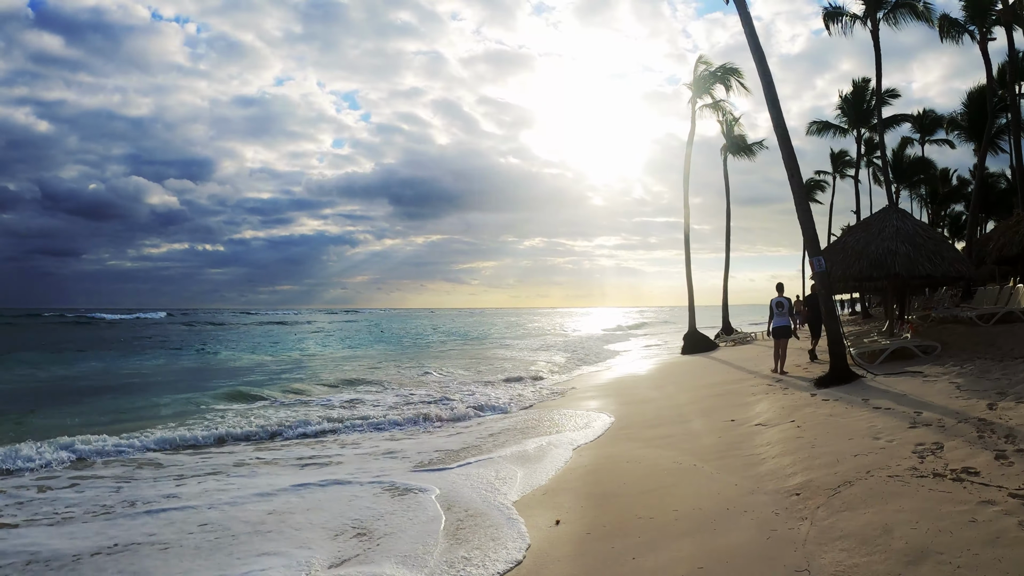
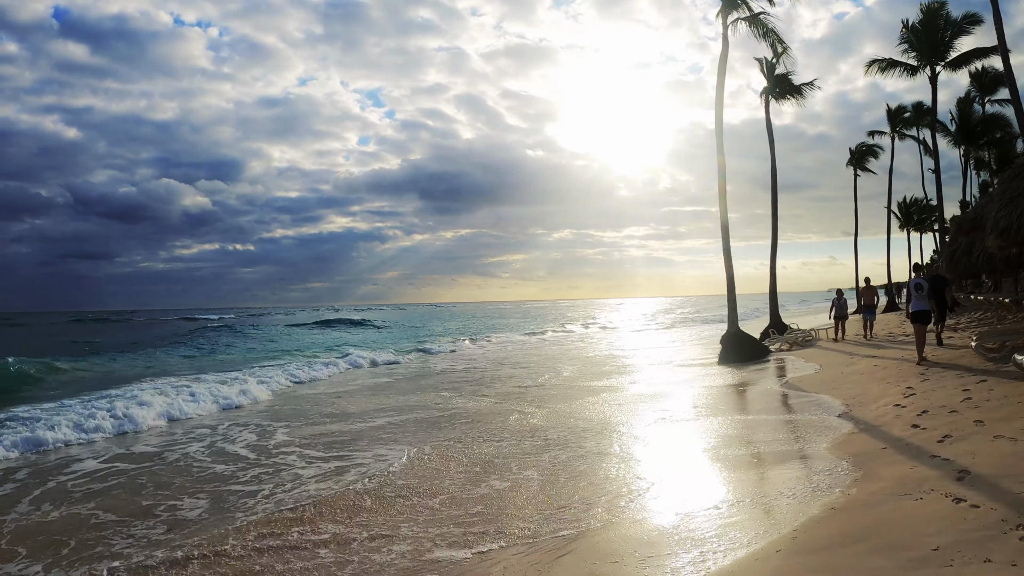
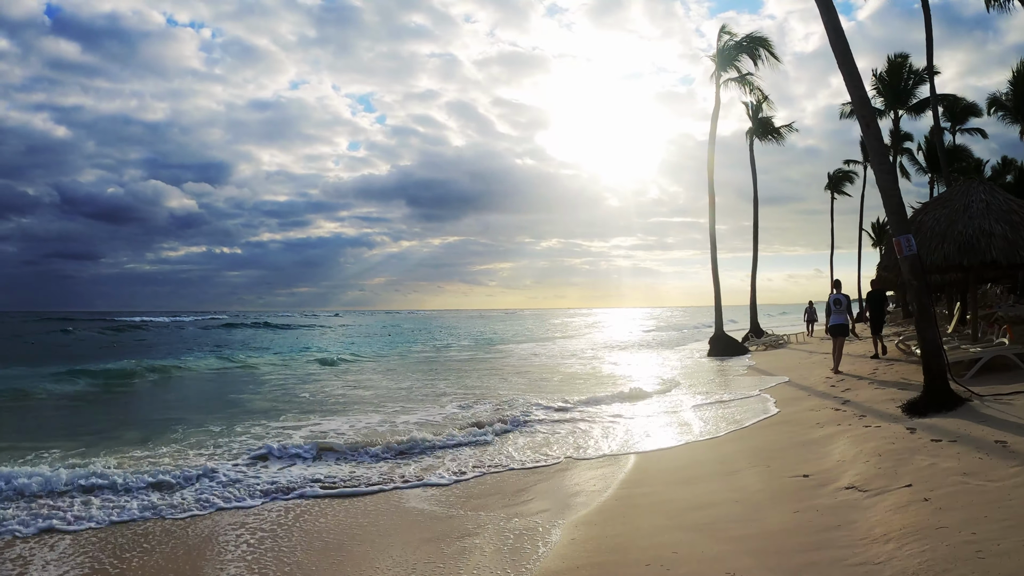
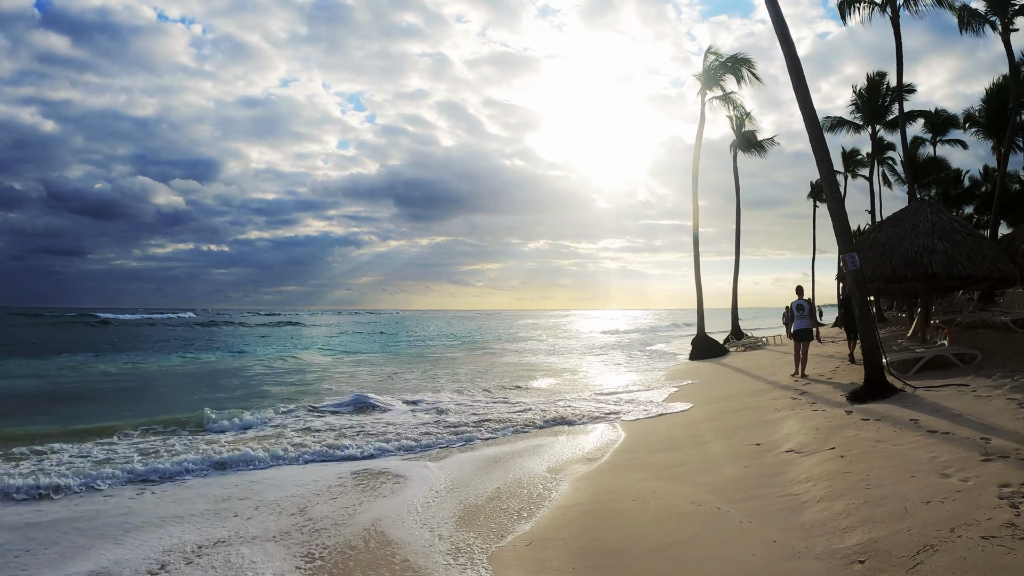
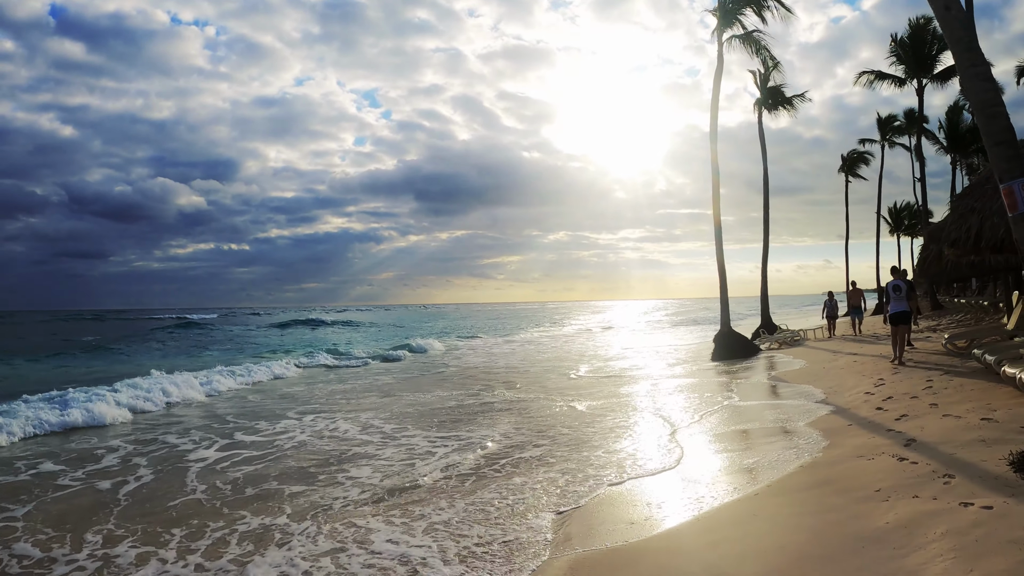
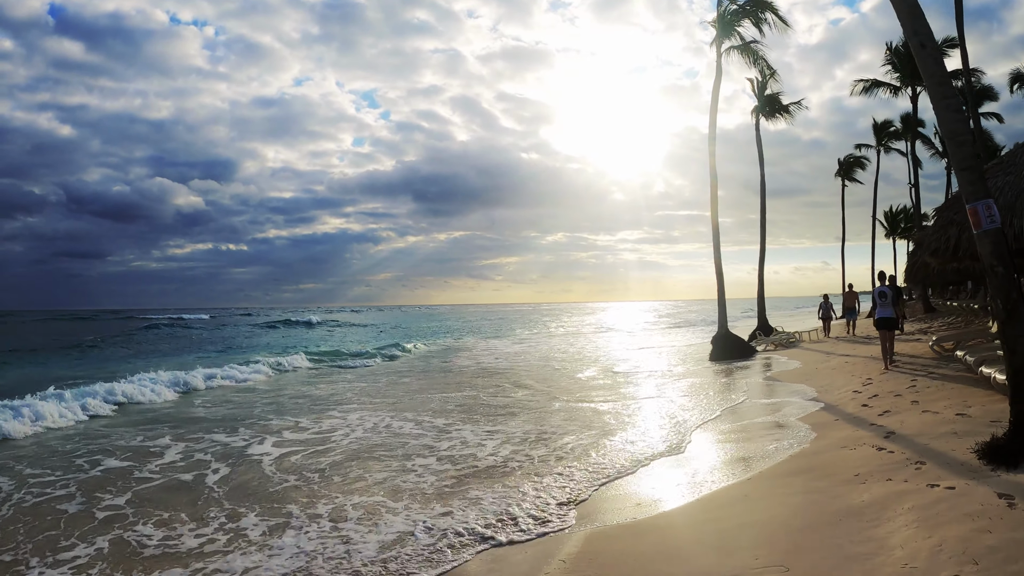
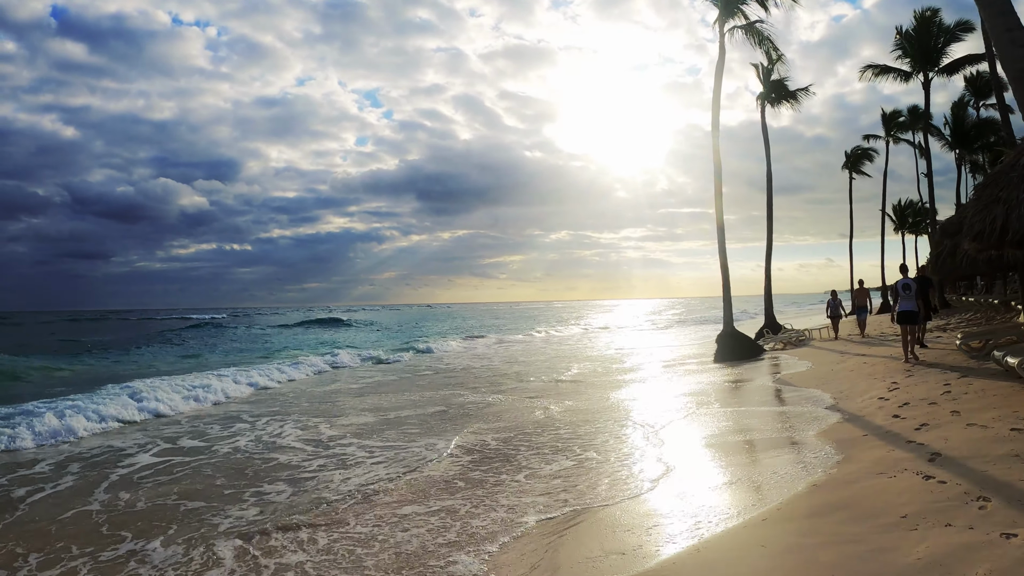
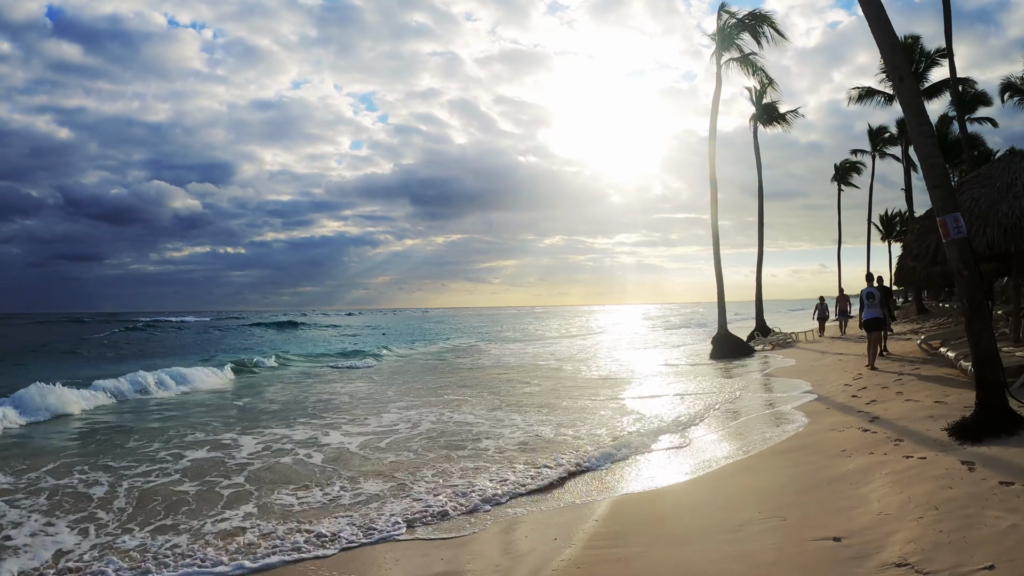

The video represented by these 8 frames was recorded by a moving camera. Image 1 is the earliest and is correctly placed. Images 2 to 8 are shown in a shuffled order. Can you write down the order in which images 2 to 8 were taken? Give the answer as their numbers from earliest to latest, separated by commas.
4, 3, 8, 6, 5, 7, 2
